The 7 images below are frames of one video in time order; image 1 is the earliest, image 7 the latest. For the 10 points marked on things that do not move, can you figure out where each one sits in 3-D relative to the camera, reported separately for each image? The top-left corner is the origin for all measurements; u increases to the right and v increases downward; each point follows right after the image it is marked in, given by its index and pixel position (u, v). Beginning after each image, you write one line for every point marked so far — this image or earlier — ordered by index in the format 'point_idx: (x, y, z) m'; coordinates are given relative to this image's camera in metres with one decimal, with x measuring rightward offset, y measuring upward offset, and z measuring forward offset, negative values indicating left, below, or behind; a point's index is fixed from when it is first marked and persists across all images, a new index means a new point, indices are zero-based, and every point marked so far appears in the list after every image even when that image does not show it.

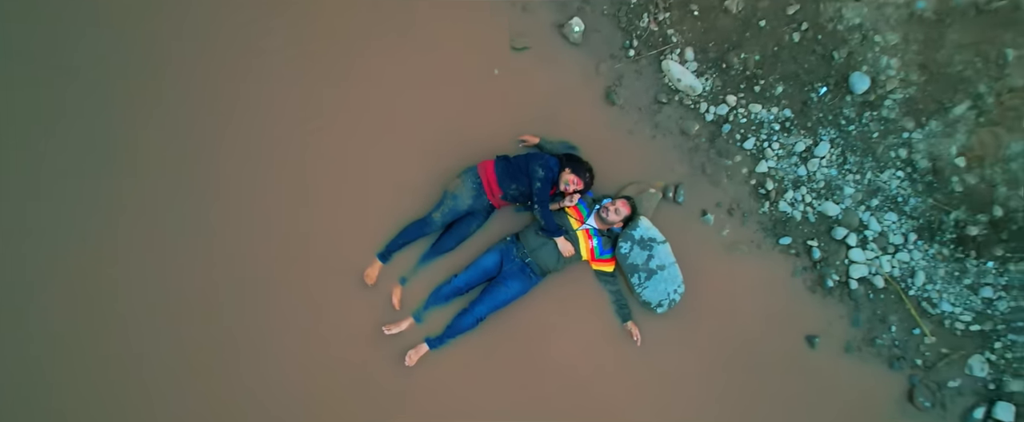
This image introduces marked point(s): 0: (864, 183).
0: (+1.3, +0.1, +2.4) m
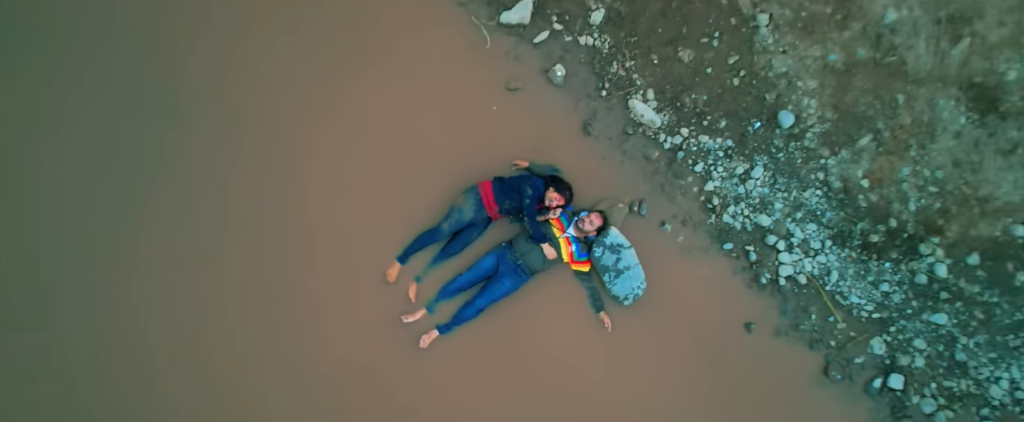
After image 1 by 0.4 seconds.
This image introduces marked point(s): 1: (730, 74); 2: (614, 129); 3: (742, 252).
0: (+1.3, +0.1, +3.0) m
1: (+1.0, +0.6, +3.1) m
2: (+0.5, +0.4, +3.2) m
3: (+1.1, -0.2, +3.1) m
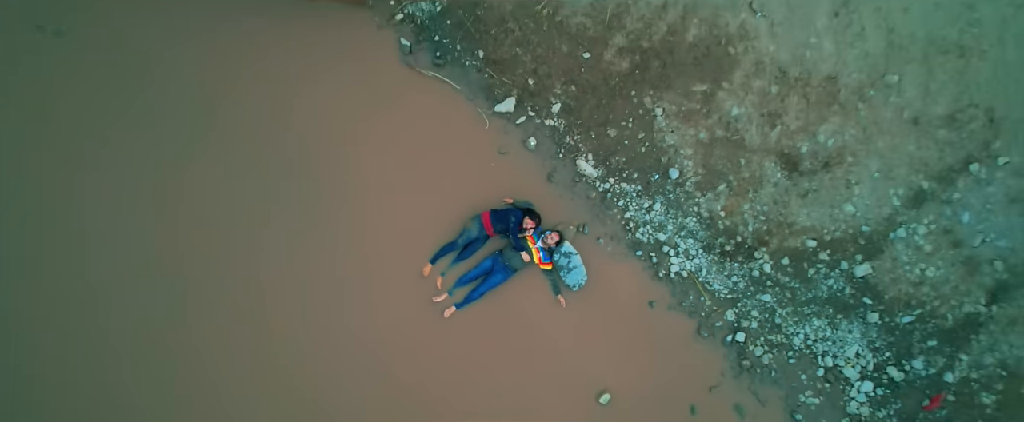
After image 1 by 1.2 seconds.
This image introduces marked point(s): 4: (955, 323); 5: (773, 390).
0: (+1.2, -0.1, +4.9) m
1: (+0.9, +0.5, +4.9) m
2: (+0.4, +0.2, +5.0) m
3: (+1.0, -0.3, +5.0) m
4: (+3.0, -0.8, +4.6) m
5: (+1.9, -1.3, +4.8) m
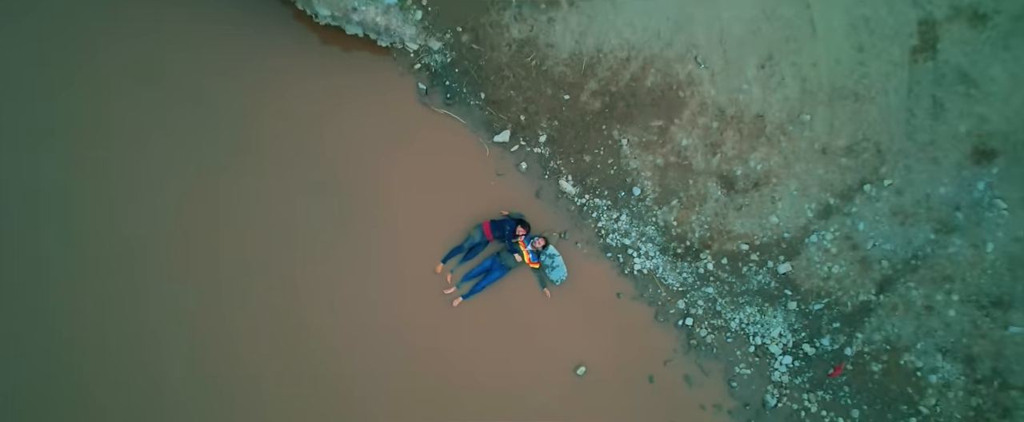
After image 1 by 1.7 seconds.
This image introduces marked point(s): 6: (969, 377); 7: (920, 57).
0: (+1.2, -0.2, +6.1) m
1: (+0.9, +0.4, +6.2) m
2: (+0.4, +0.2, +6.3) m
3: (+1.0, -0.4, +6.2) m
4: (+3.0, -0.9, +5.8) m
5: (+1.8, -1.4, +6.1) m
6: (+3.8, -1.4, +5.6) m
7: (+3.5, +1.3, +5.7) m
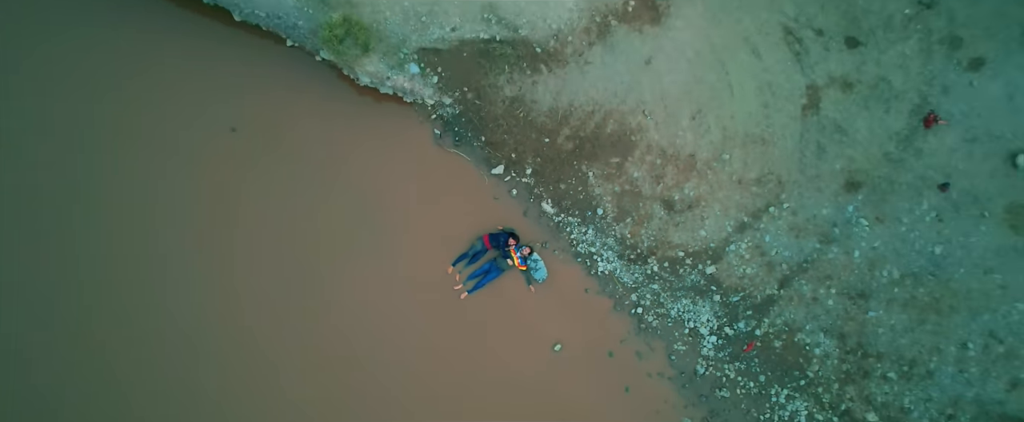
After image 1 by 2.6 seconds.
0: (+1.1, -0.4, +8.1) m
1: (+0.8, +0.2, +8.1) m
2: (+0.3, 0.0, +8.2) m
3: (+0.9, -0.6, +8.2) m
4: (+2.9, -1.0, +7.8) m
5: (+1.8, -1.6, +8.0) m
6: (+3.7, -1.6, +7.6) m
7: (+3.4, +1.1, +7.7) m
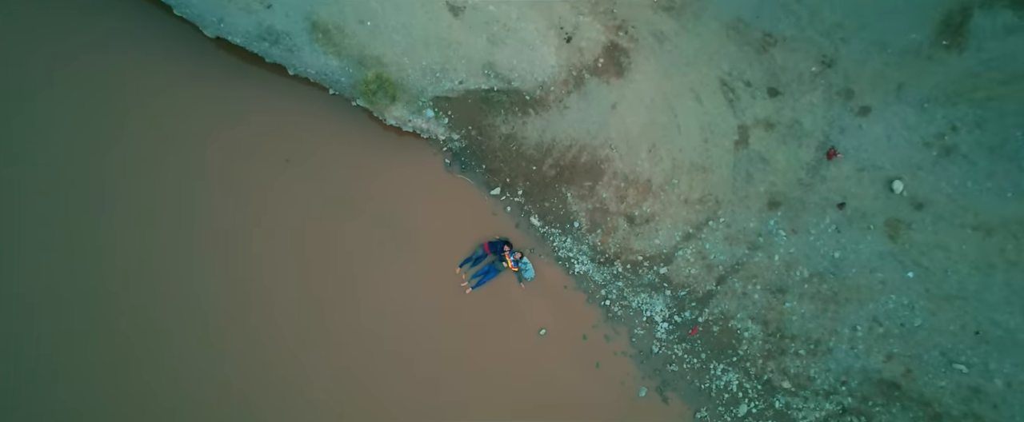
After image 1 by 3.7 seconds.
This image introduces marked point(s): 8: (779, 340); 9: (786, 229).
0: (+1.0, -0.6, +10.2) m
1: (+0.7, 0.0, +10.2) m
2: (+0.2, -0.2, +10.3) m
3: (+0.8, -0.8, +10.3) m
4: (+2.8, -1.2, +9.9) m
5: (+1.7, -1.8, +10.1) m
6: (+3.7, -1.8, +9.7) m
7: (+3.3, +0.9, +9.8) m
8: (+3.8, -1.9, +9.7) m
9: (+4.0, -0.3, +9.7) m
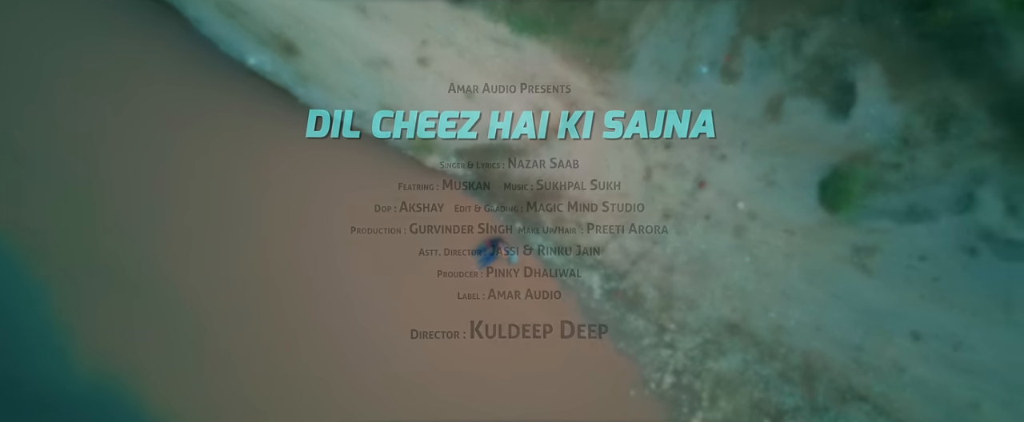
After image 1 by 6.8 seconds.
0: (+0.8, -0.8, +16.1) m
1: (+0.6, -0.2, +16.1) m
2: (0.0, -0.5, +16.2) m
3: (+0.6, -1.0, +16.1) m
4: (+2.6, -1.4, +15.8) m
5: (+1.5, -2.0, +16.0) m
6: (+3.5, -2.0, +15.6) m
7: (+3.1, +0.7, +15.7) m
8: (+3.7, -2.1, +15.6) m
9: (+3.8, -0.5, +15.6) m
